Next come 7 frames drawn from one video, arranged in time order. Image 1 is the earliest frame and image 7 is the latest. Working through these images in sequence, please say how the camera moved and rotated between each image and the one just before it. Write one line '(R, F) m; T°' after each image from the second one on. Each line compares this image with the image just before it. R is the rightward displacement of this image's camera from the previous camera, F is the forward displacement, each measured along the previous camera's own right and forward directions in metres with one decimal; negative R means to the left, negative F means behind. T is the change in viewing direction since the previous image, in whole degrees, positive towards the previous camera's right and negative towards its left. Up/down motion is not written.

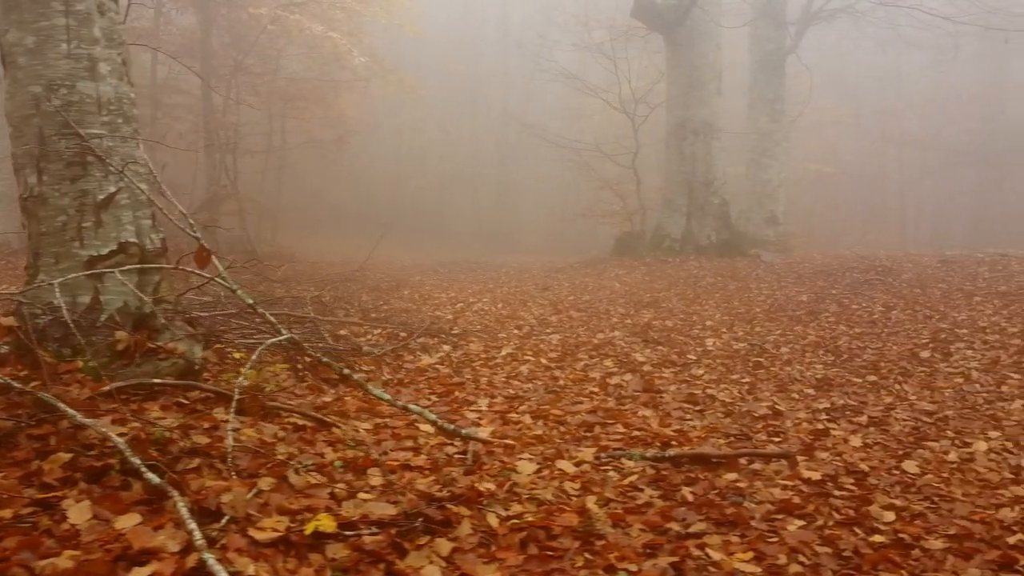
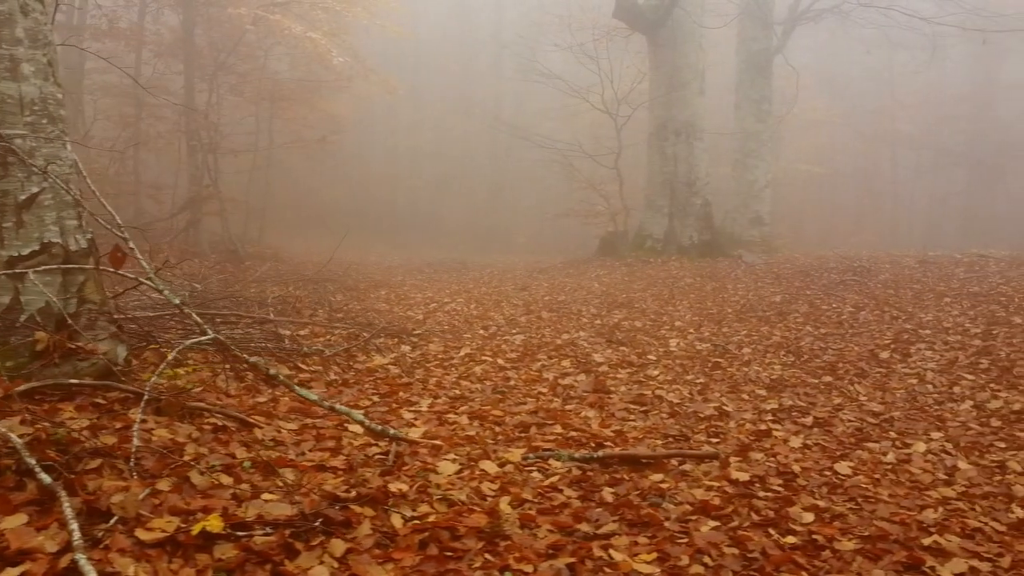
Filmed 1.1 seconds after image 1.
(+0.3, 0.0) m; 0°
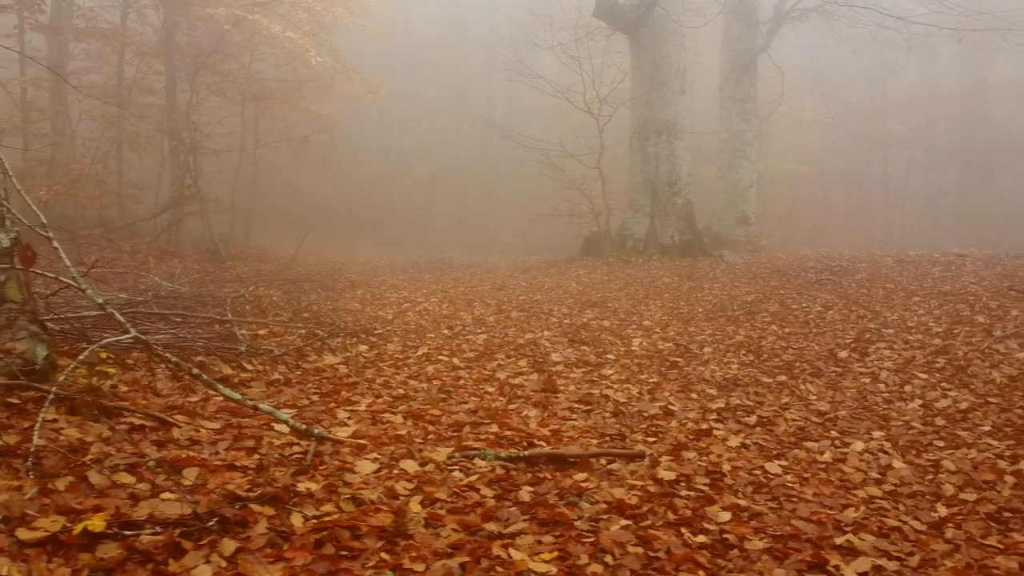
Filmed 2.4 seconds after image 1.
(+0.4, 0.0) m; 0°
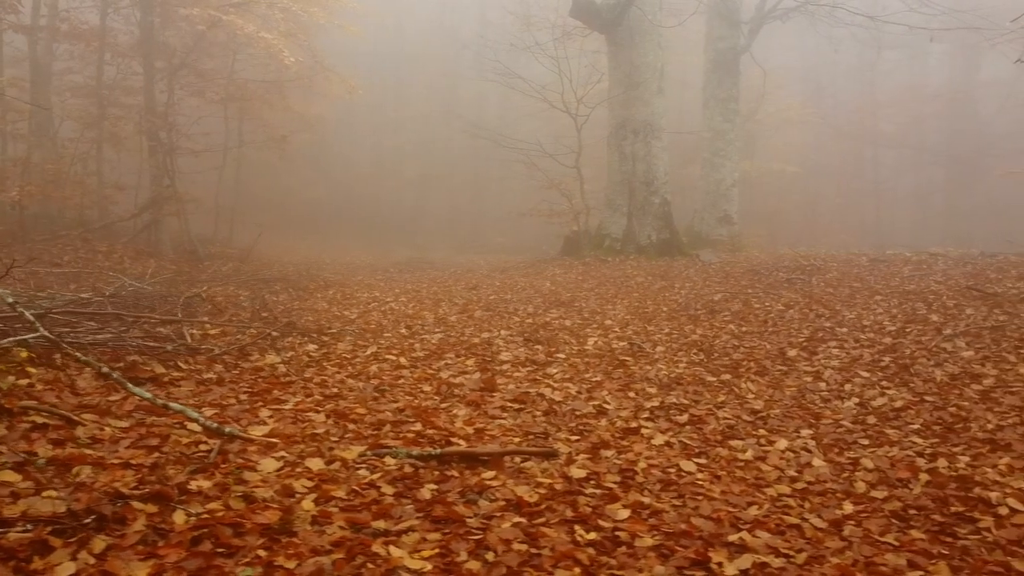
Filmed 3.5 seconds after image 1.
(+0.4, 0.0) m; 0°
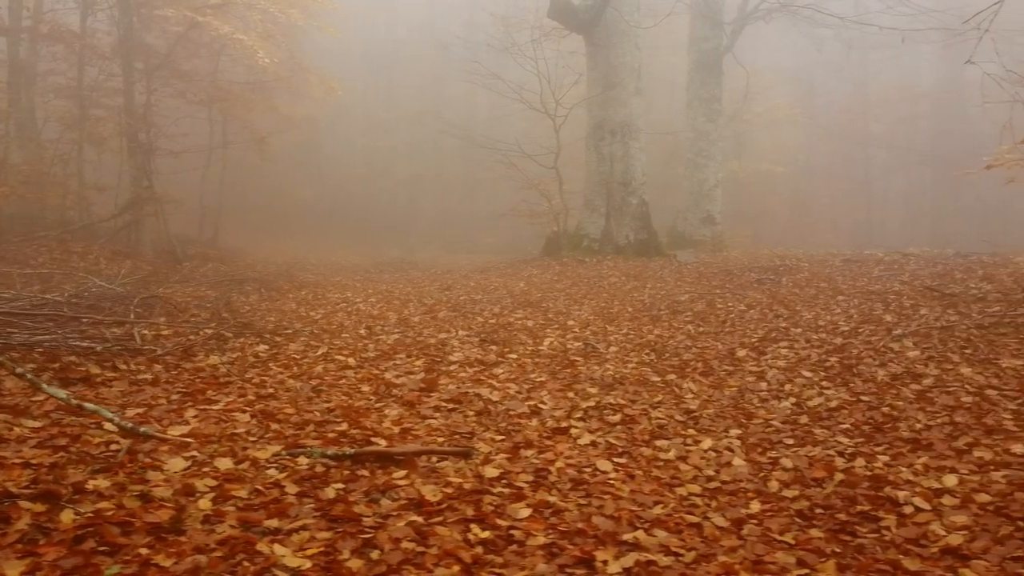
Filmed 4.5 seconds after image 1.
(+0.4, 0.0) m; 0°
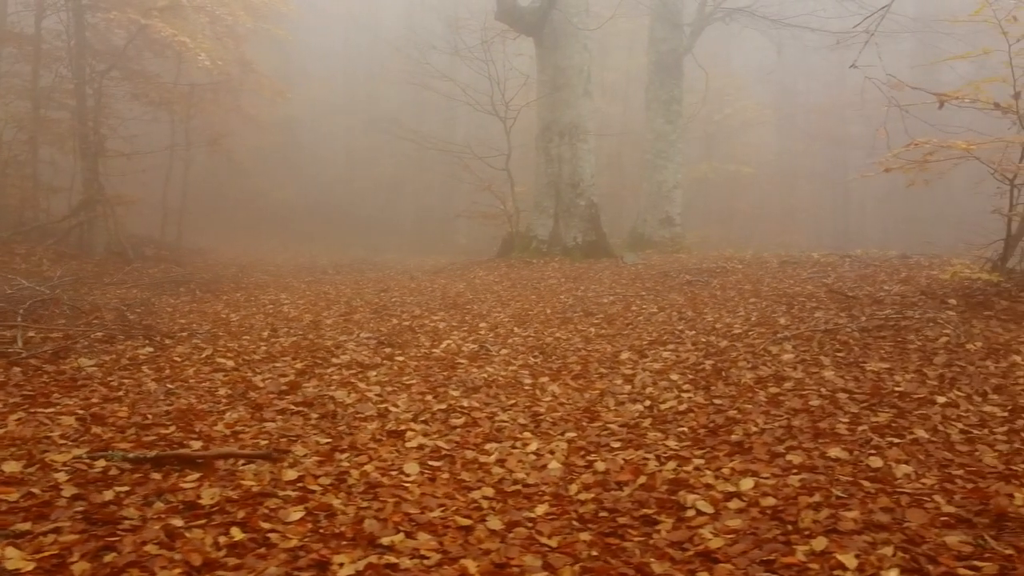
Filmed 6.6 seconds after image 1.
(+1.0, 0.0) m; 0°
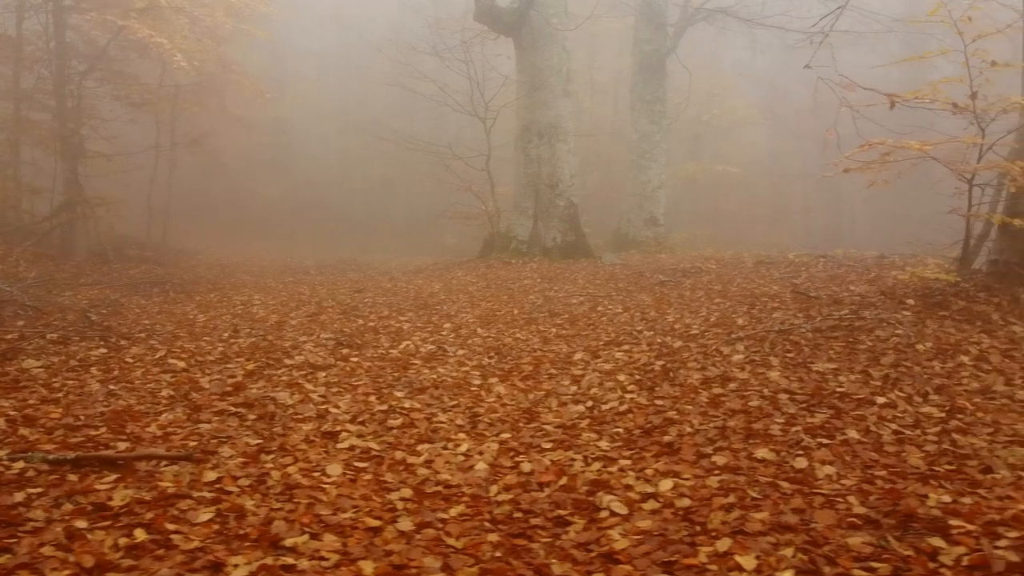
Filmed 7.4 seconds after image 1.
(+0.4, 0.0) m; 0°
